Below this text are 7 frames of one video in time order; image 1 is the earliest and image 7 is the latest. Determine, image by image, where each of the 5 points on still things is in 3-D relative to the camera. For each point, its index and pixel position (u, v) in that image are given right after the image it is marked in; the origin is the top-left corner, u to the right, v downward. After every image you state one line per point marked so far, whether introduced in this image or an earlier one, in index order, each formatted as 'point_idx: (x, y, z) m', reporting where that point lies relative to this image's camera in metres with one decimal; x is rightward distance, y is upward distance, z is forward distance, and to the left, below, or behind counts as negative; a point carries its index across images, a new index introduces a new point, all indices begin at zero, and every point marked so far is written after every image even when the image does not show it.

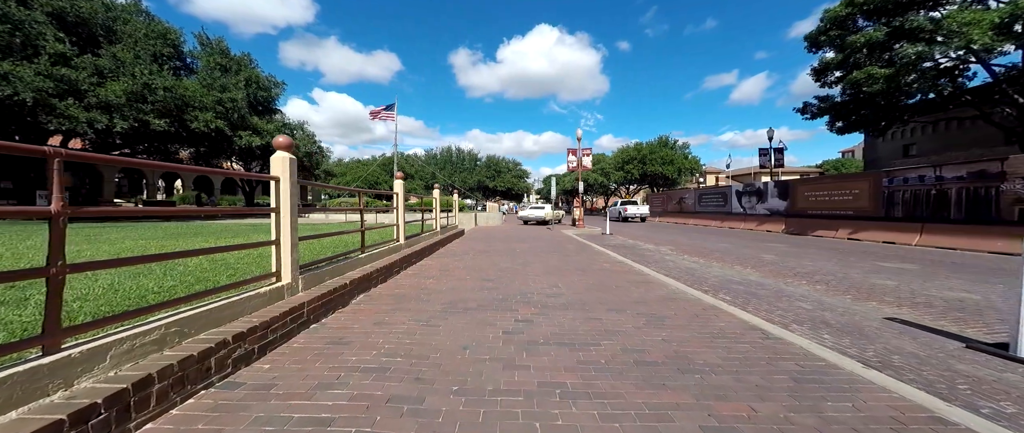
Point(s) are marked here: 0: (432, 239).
0: (-2.2, -0.7, +11.1) m
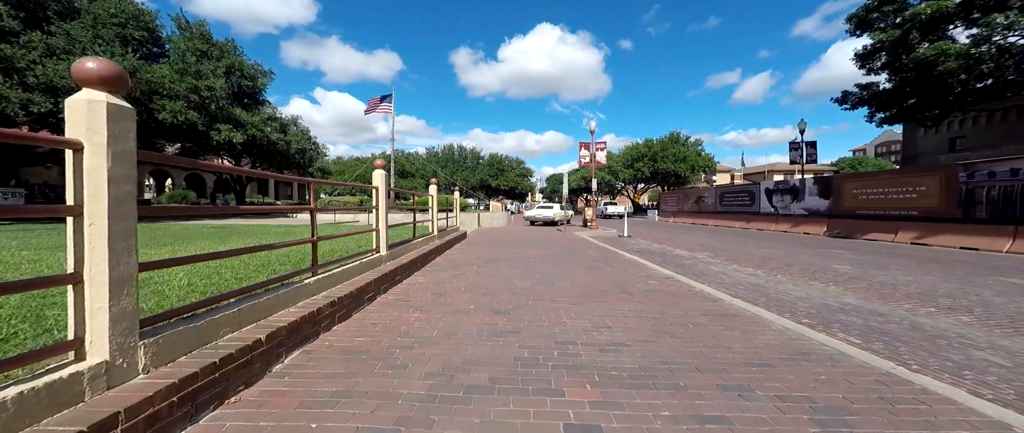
0: (-1.9, -0.7, +8.9) m
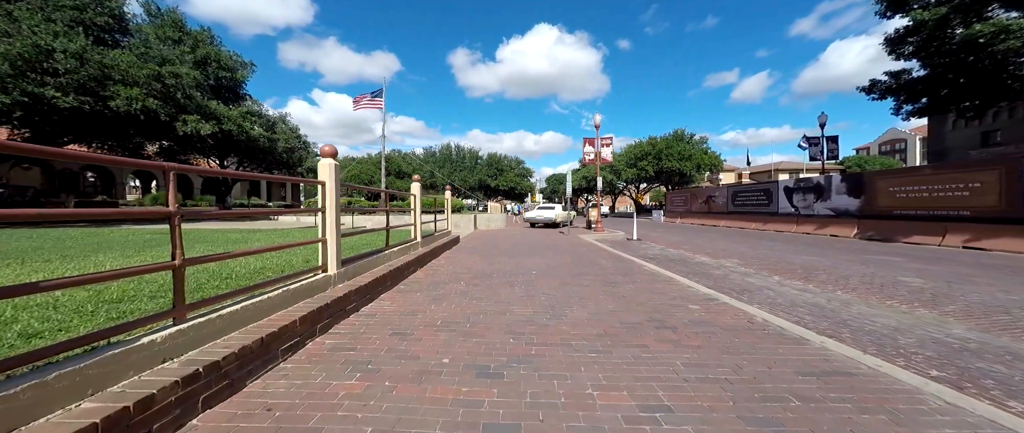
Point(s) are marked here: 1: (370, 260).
0: (-2.0, -0.8, +7.3) m
1: (-2.1, -0.7, +5.7) m
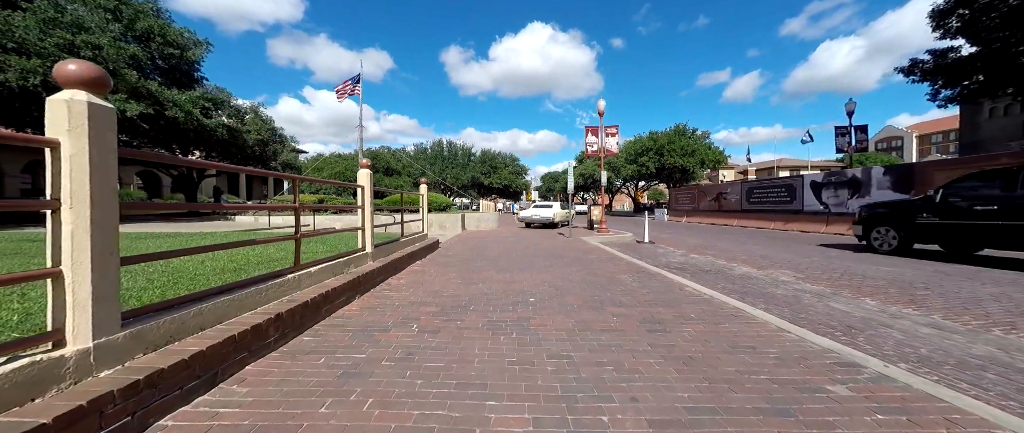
0: (-2.2, -0.8, +4.7) m
1: (-2.3, -0.7, +3.2) m
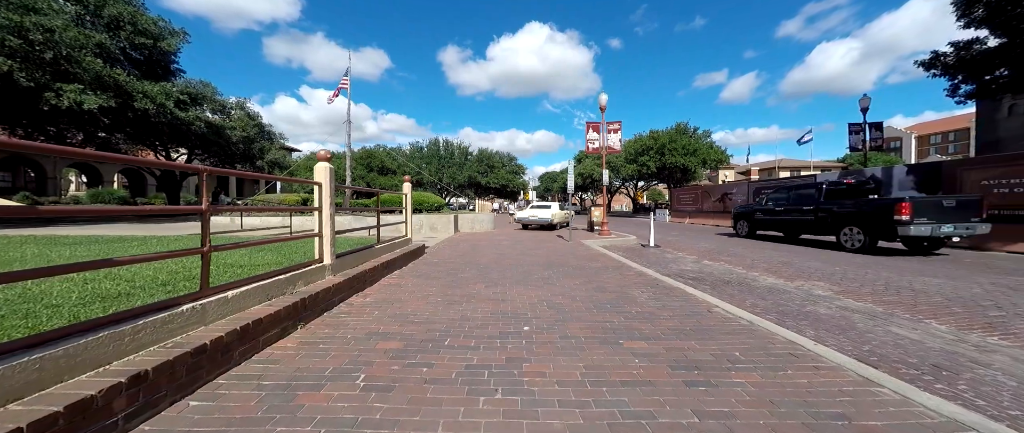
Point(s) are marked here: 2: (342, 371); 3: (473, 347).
0: (-2.3, -0.8, +3.5) m
1: (-2.4, -0.7, +2.0) m
2: (-1.3, -1.2, +3.0) m
3: (-0.4, -1.2, +3.6) m
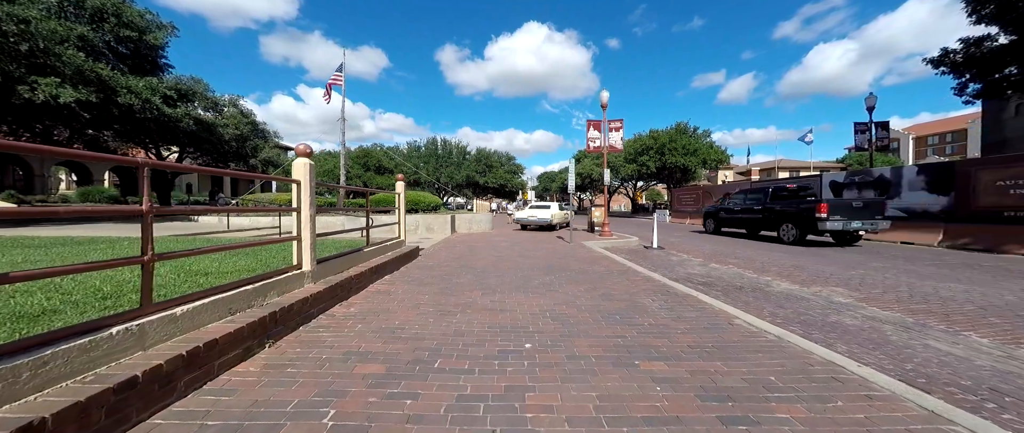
0: (-2.3, -0.9, +3.0) m
1: (-2.3, -0.7, +1.5) m
2: (-1.3, -1.2, +2.5) m
3: (-0.4, -1.2, +3.1) m
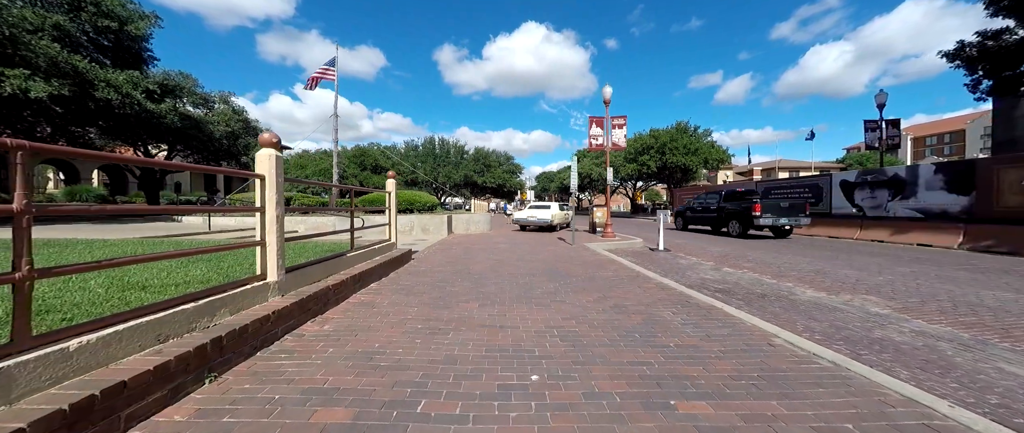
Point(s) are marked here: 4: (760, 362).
0: (-2.3, -0.9, +2.3) m
1: (-2.3, -0.8, +0.8) m
2: (-1.3, -1.2, +1.8) m
3: (-0.3, -1.2, +2.4) m
4: (+2.1, -1.2, +3.4) m
